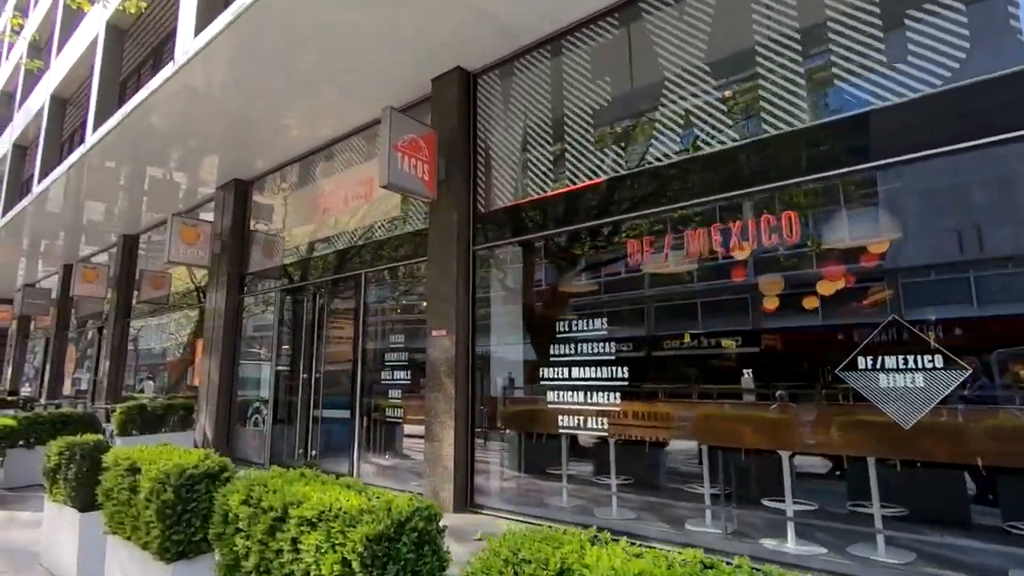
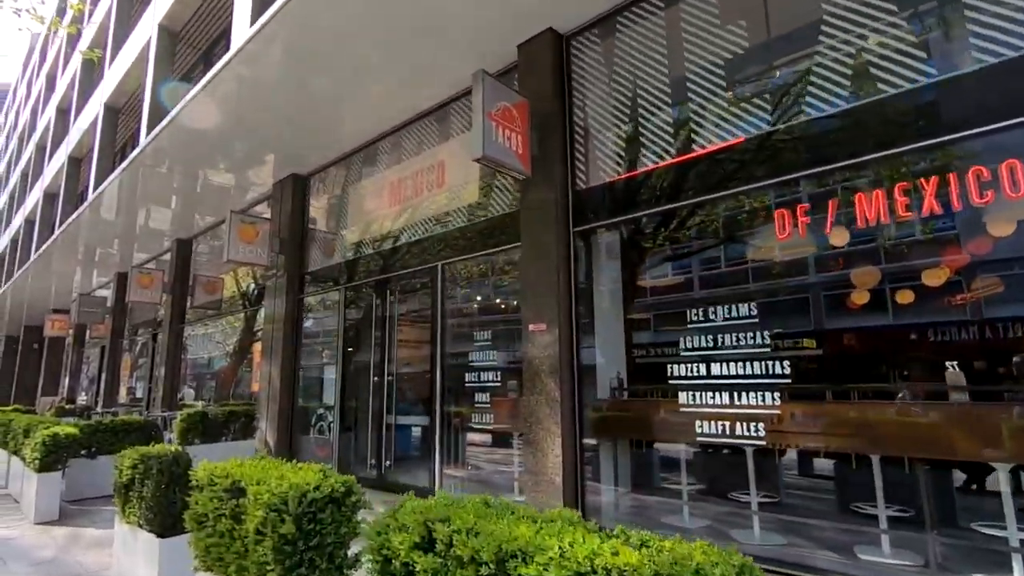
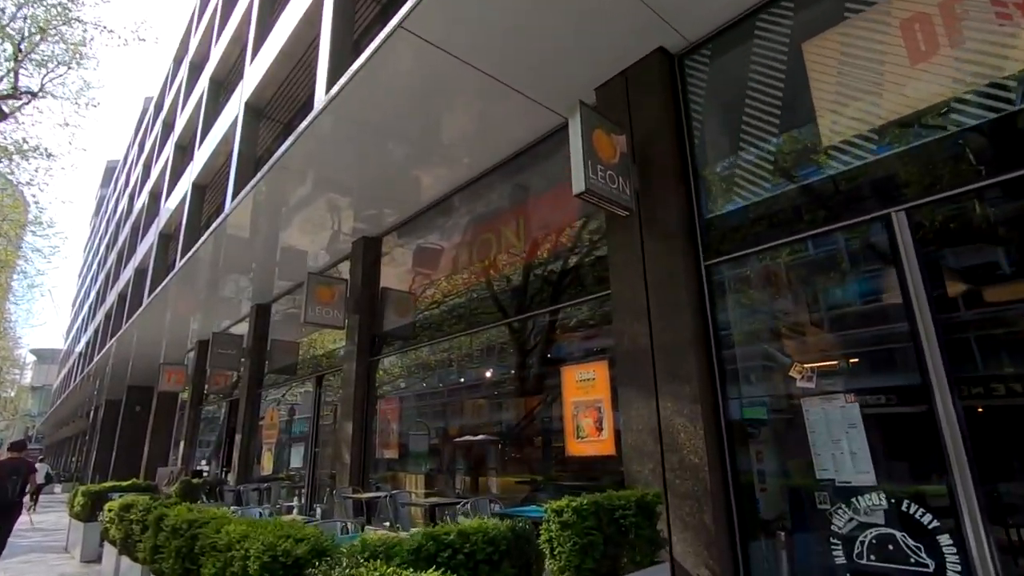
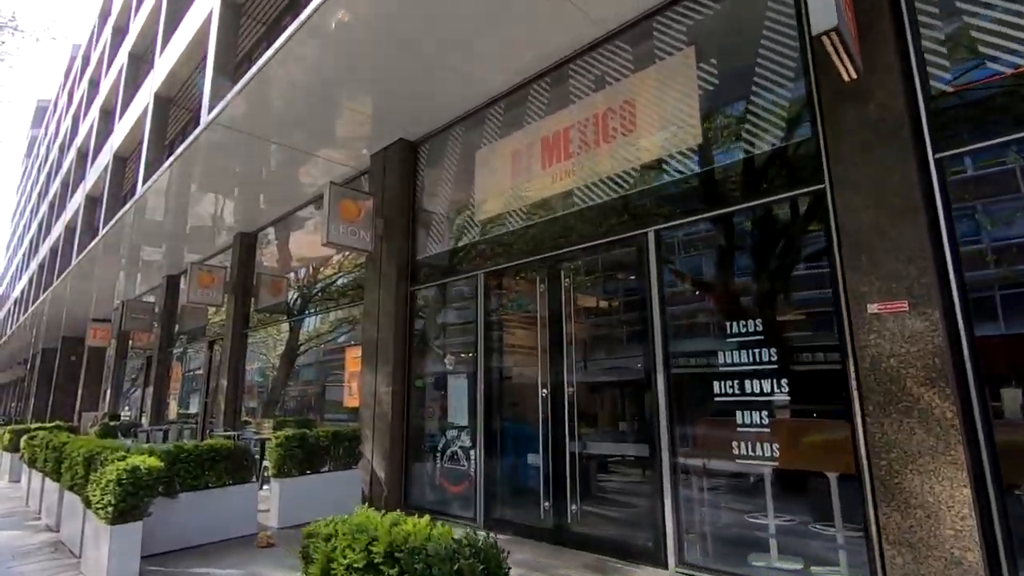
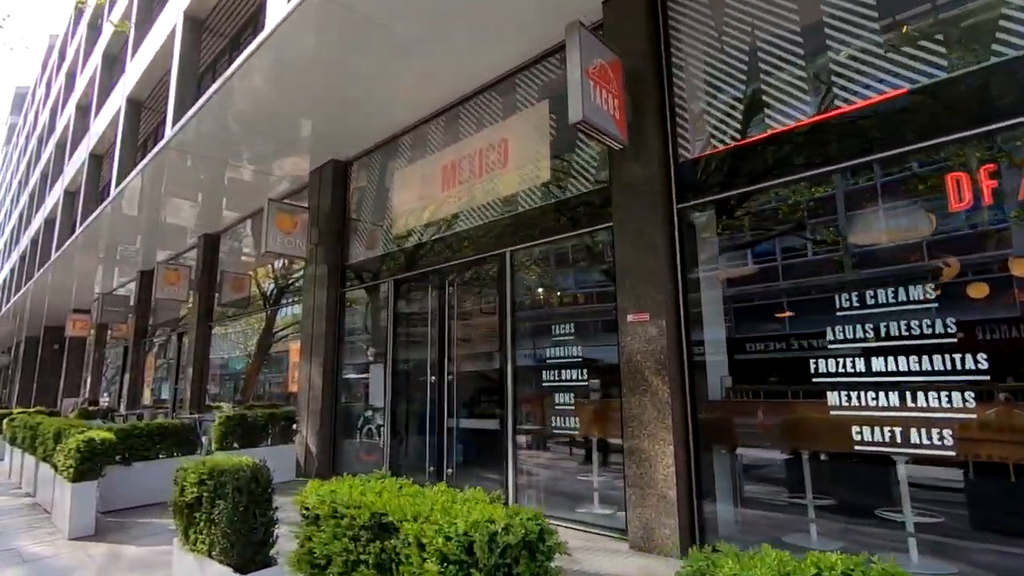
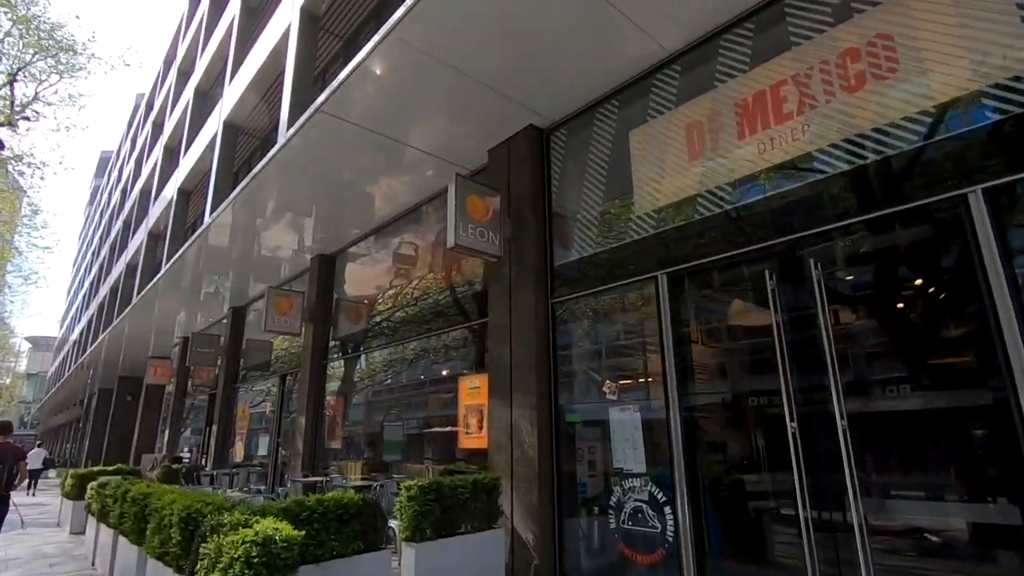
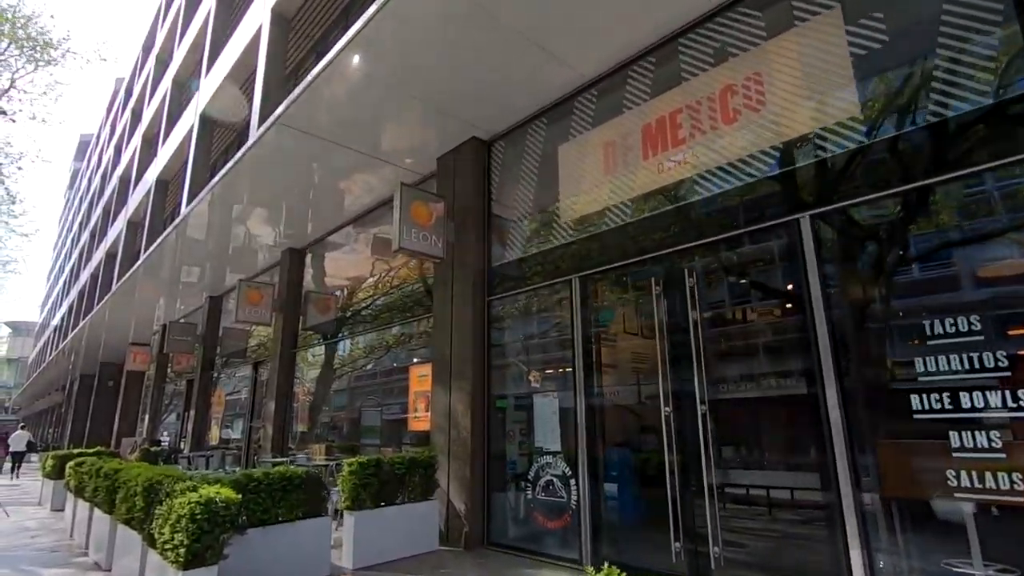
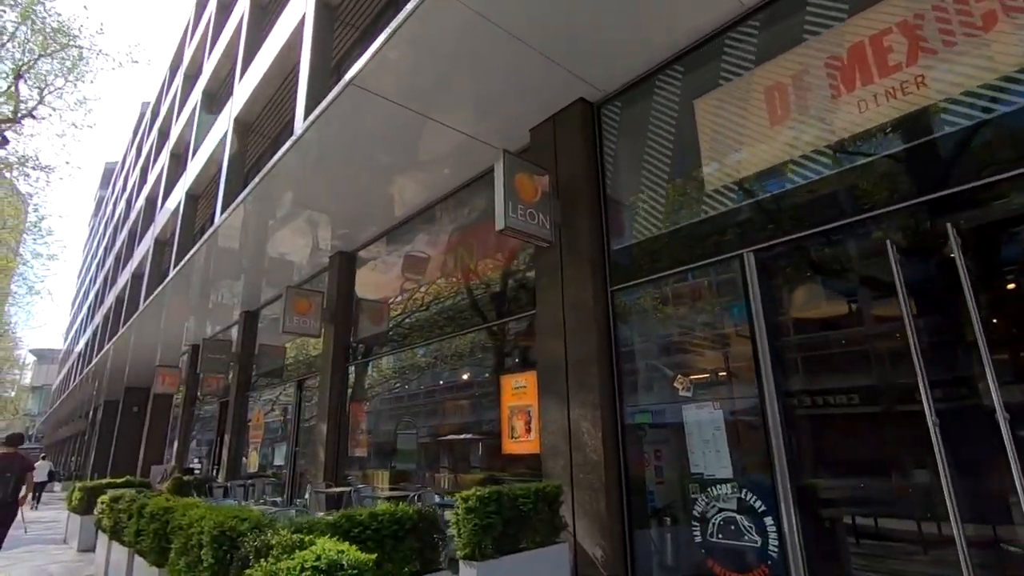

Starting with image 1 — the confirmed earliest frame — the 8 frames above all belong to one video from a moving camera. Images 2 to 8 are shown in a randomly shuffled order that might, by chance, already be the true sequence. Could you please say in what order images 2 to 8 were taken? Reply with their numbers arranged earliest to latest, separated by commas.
2, 5, 4, 7, 6, 8, 3
